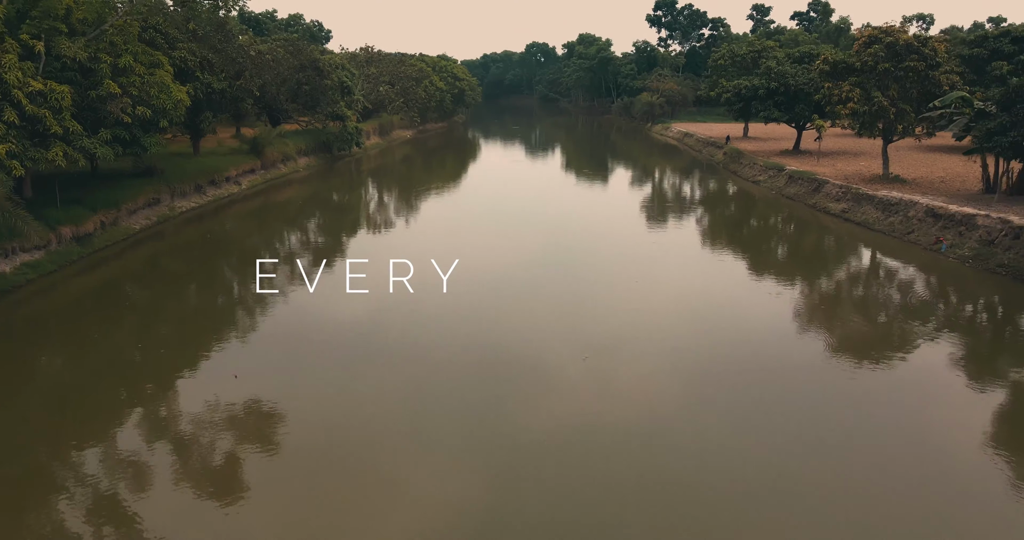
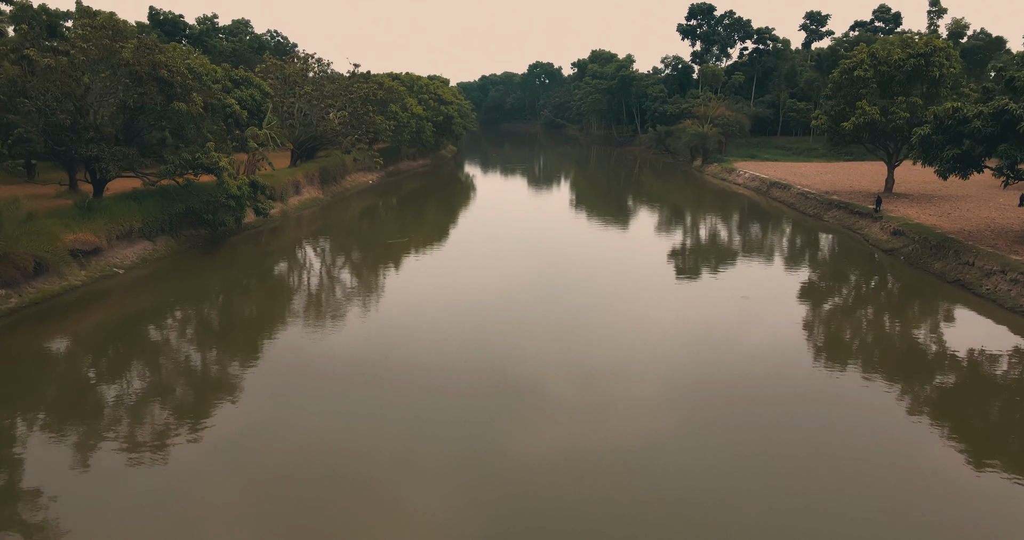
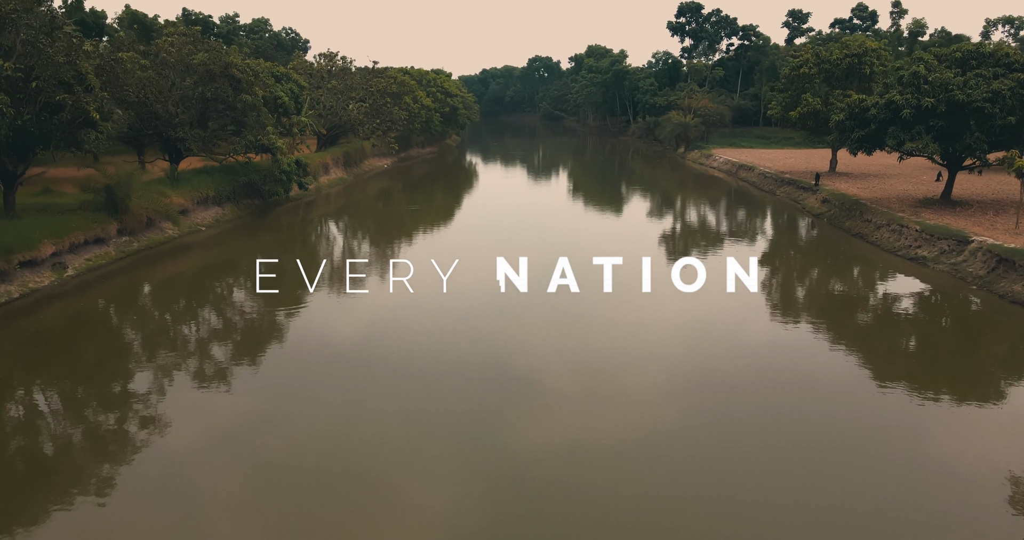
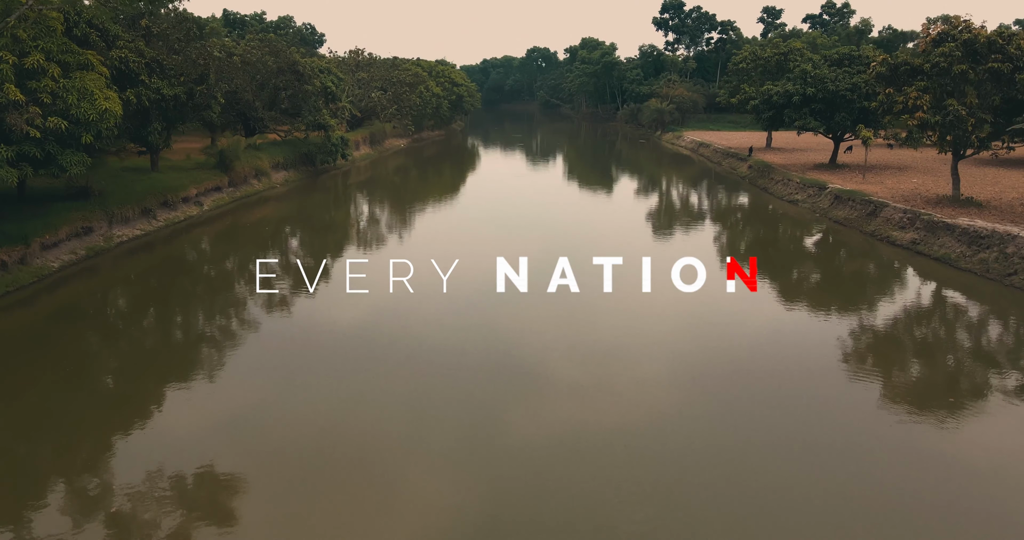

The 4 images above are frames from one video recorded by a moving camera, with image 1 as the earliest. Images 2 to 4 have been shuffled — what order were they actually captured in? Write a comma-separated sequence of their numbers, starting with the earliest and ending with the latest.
4, 3, 2
